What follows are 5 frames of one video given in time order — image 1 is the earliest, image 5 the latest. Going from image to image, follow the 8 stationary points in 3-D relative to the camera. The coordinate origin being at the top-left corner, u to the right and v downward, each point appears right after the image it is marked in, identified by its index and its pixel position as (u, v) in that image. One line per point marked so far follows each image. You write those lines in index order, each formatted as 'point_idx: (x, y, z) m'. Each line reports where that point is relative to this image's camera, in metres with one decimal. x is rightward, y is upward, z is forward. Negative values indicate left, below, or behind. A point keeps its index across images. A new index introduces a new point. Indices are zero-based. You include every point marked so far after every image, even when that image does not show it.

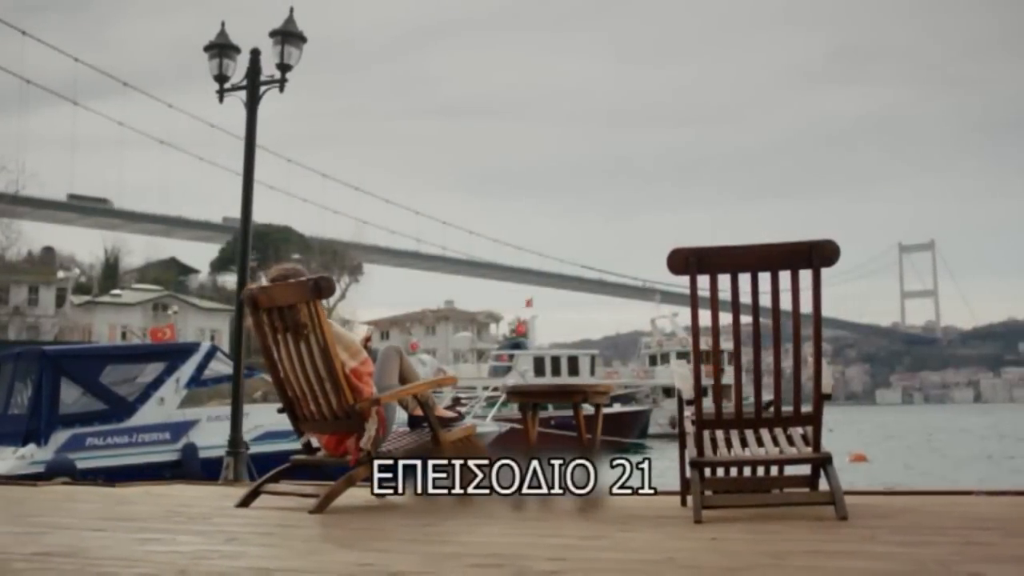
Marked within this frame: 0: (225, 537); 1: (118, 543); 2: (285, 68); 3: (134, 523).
0: (-1.2, -1.1, +4.2) m
1: (-1.6, -1.0, +3.9) m
2: (-2.0, +1.9, +8.7) m
3: (-1.8, -1.1, +4.8) m
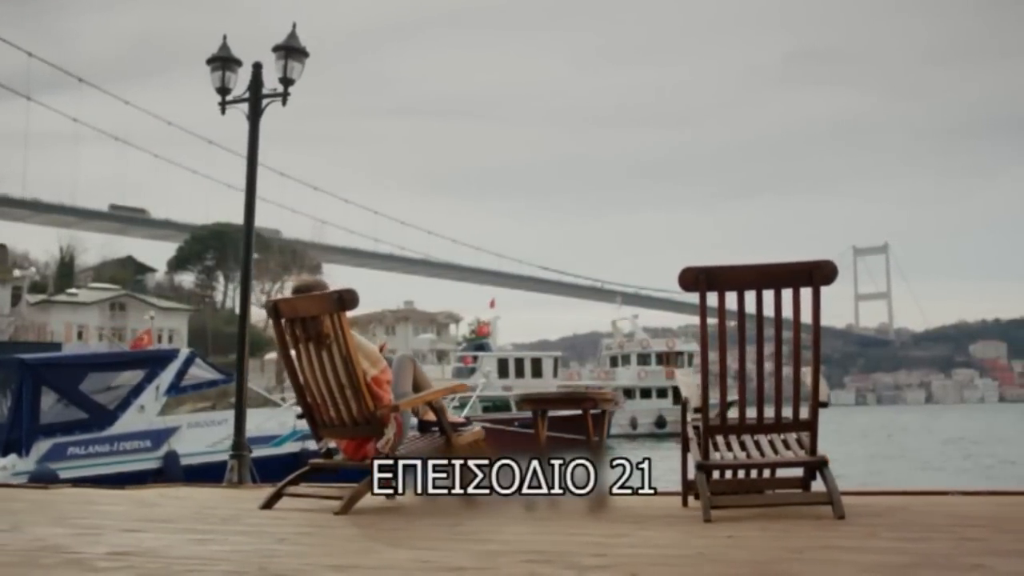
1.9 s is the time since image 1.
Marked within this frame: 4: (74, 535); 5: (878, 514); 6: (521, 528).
0: (-1.1, -1.1, +4.5) m
1: (-1.4, -1.1, +4.2) m
2: (-2.0, +1.9, +8.9) m
3: (-1.7, -1.2, +5.0) m
4: (-2.0, -1.1, +4.4) m
5: (+1.7, -1.1, +4.7) m
6: (0.0, -1.1, +4.6) m
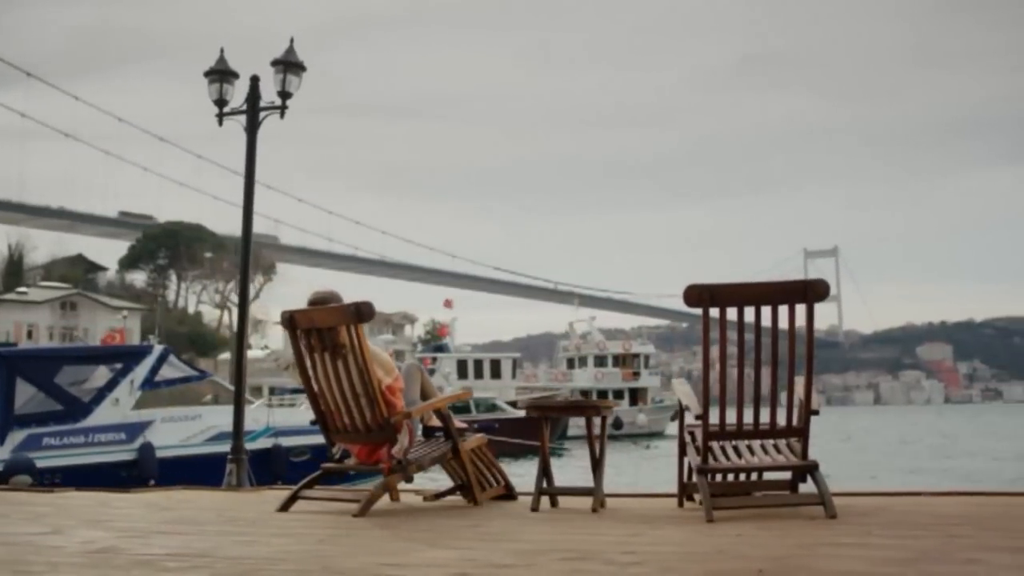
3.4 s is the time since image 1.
0: (-1.0, -1.2, +4.7) m
1: (-1.3, -1.2, +4.4) m
2: (-2.1, +1.8, +9.1) m
3: (-1.7, -1.3, +5.3) m
4: (-1.9, -1.2, +4.7) m
5: (+1.8, -1.2, +5.1) m
6: (+0.1, -1.2, +4.9) m
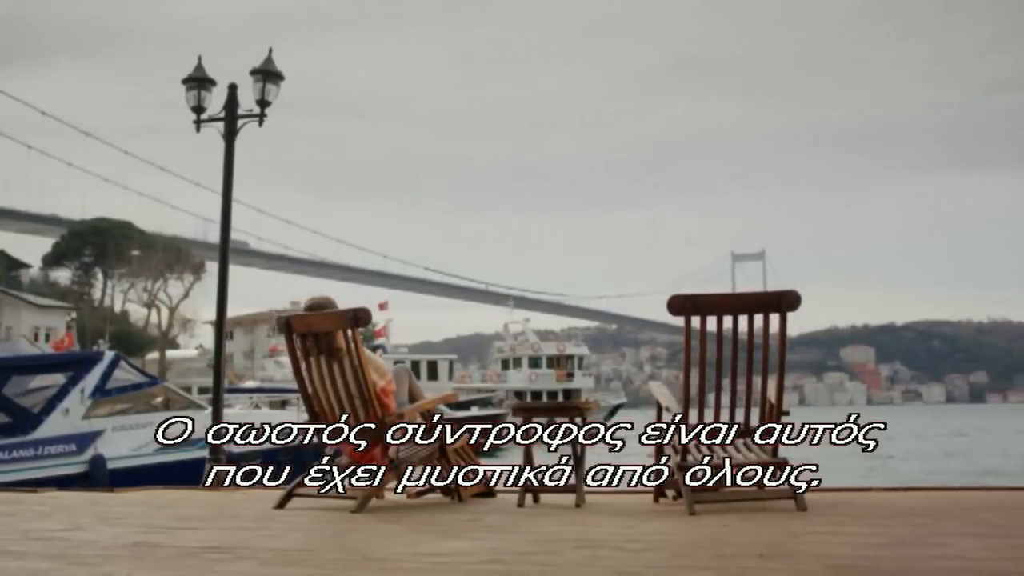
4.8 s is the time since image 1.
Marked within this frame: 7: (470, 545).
0: (-1.0, -1.2, +5.0) m
1: (-1.3, -1.2, +4.7) m
2: (-2.4, +1.8, +9.4) m
3: (-1.7, -1.3, +5.5) m
4: (-1.9, -1.2, +4.9) m
5: (+1.8, -1.2, +5.5) m
6: (+0.1, -1.3, +5.3) m
7: (-0.2, -1.1, +4.3) m
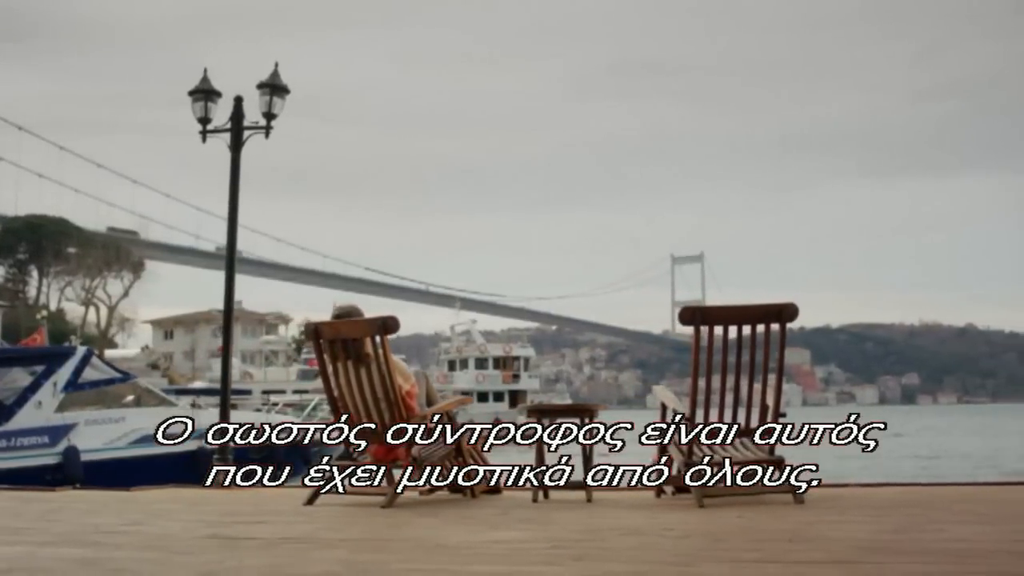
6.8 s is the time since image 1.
0: (-0.8, -1.3, +5.5) m
1: (-1.1, -1.3, +5.1) m
2: (-2.4, +1.7, +9.7) m
3: (-1.5, -1.4, +5.9) m
4: (-1.7, -1.3, +5.3) m
5: (+2.0, -1.3, +6.1) m
6: (+0.3, -1.3, +5.8) m
7: (0.0, -1.2, +4.7) m
